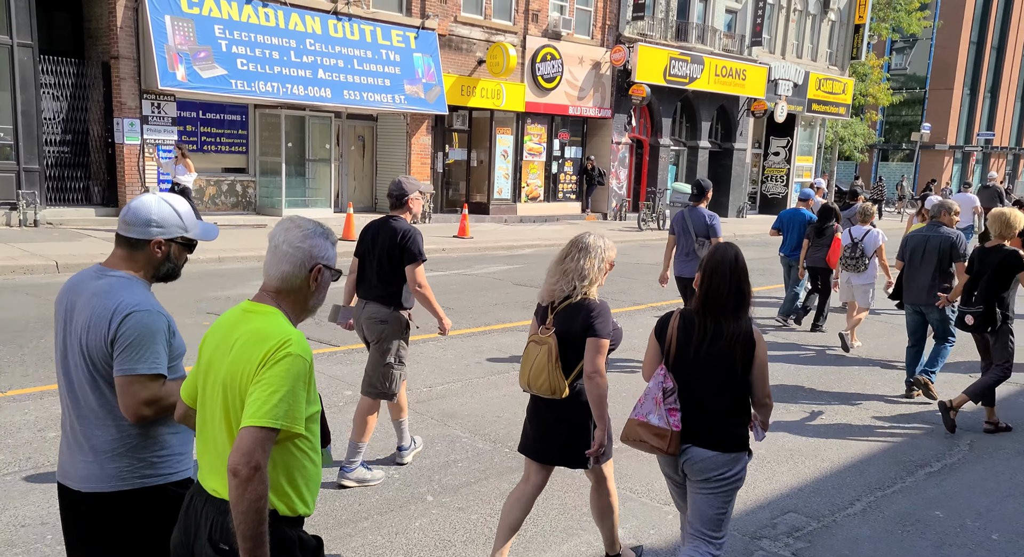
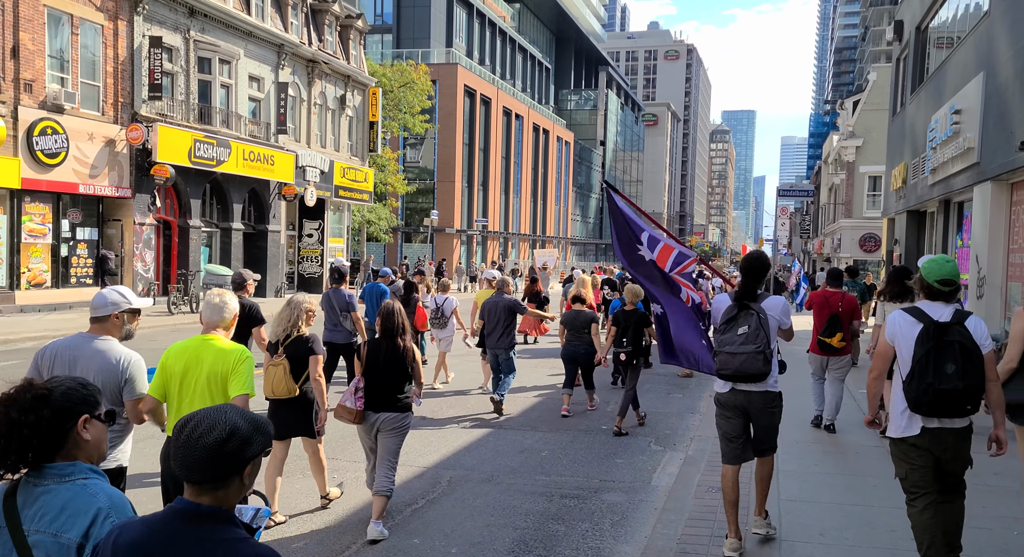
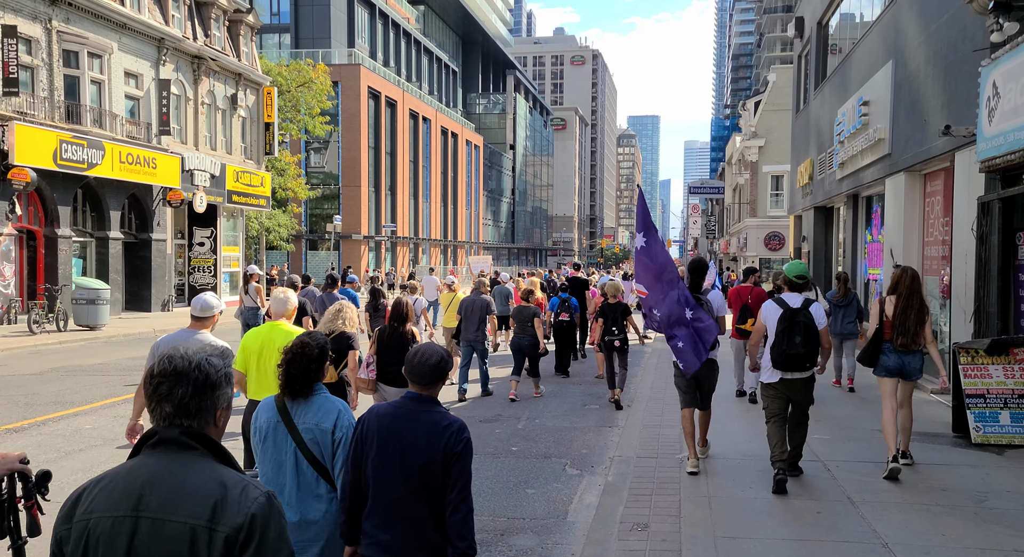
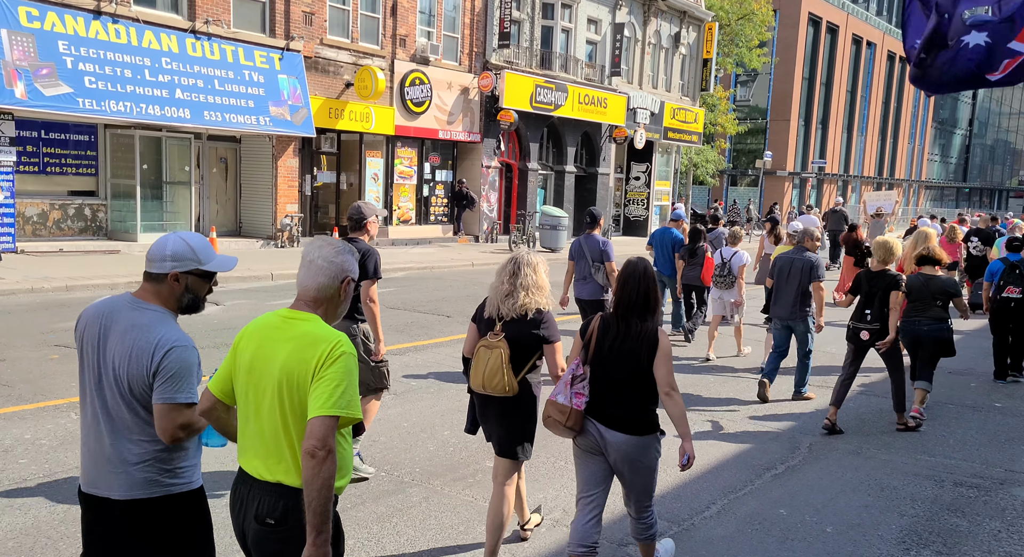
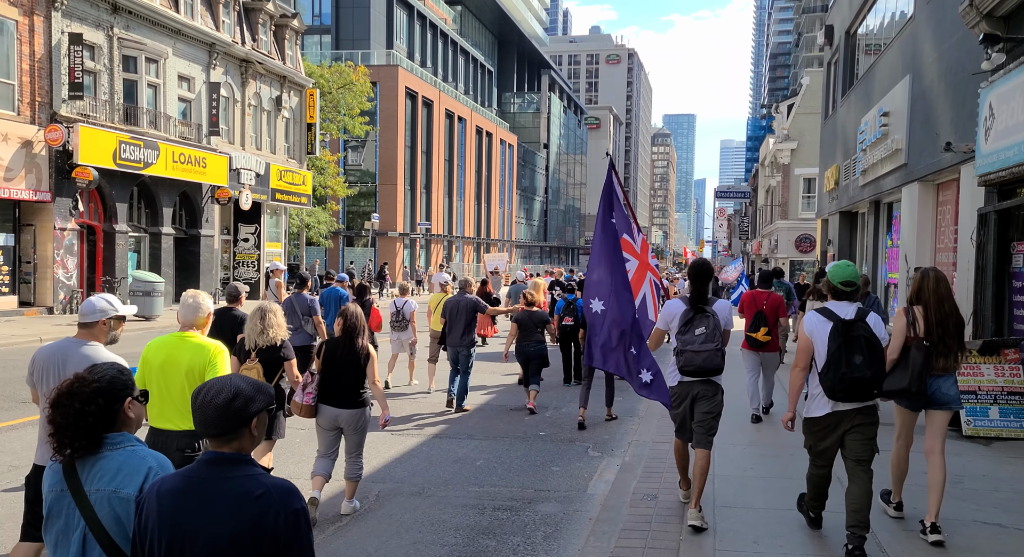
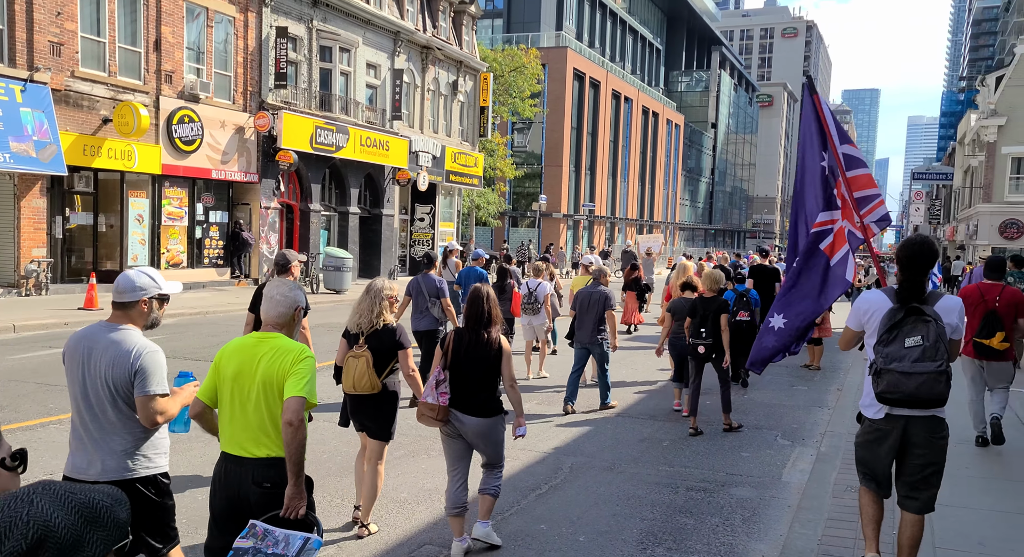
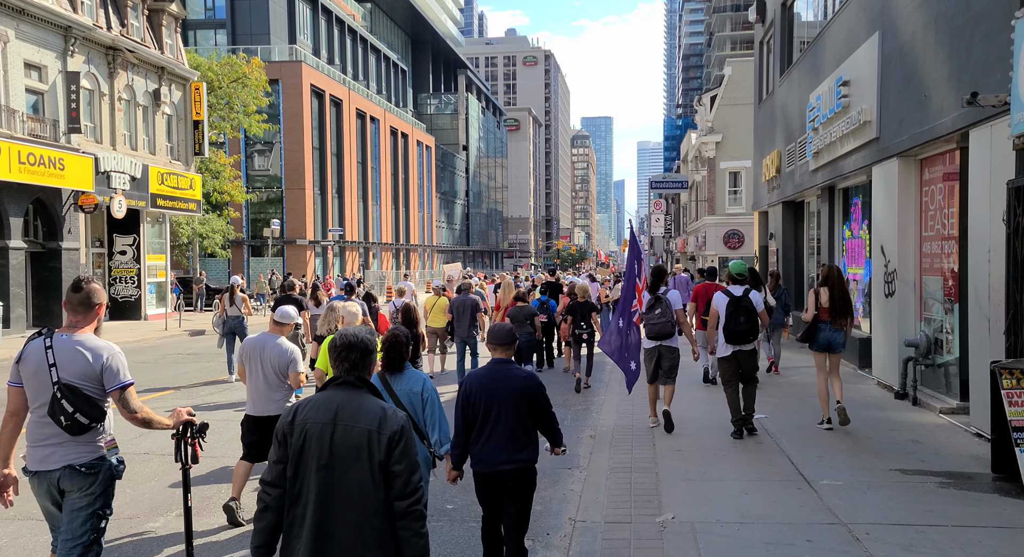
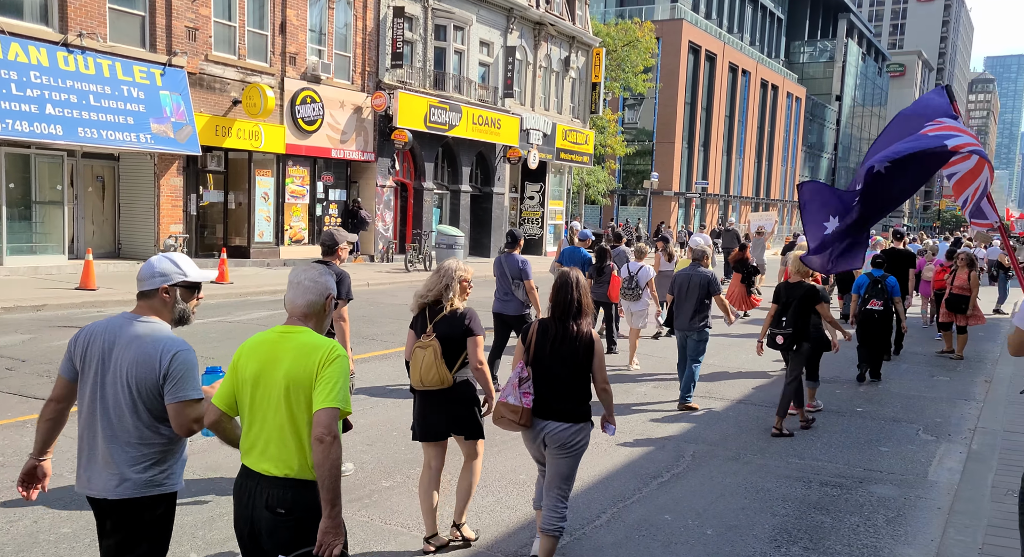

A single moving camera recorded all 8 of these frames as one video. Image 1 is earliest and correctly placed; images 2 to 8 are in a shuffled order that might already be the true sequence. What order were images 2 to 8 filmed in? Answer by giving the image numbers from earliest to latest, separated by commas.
4, 8, 6, 2, 5, 3, 7
